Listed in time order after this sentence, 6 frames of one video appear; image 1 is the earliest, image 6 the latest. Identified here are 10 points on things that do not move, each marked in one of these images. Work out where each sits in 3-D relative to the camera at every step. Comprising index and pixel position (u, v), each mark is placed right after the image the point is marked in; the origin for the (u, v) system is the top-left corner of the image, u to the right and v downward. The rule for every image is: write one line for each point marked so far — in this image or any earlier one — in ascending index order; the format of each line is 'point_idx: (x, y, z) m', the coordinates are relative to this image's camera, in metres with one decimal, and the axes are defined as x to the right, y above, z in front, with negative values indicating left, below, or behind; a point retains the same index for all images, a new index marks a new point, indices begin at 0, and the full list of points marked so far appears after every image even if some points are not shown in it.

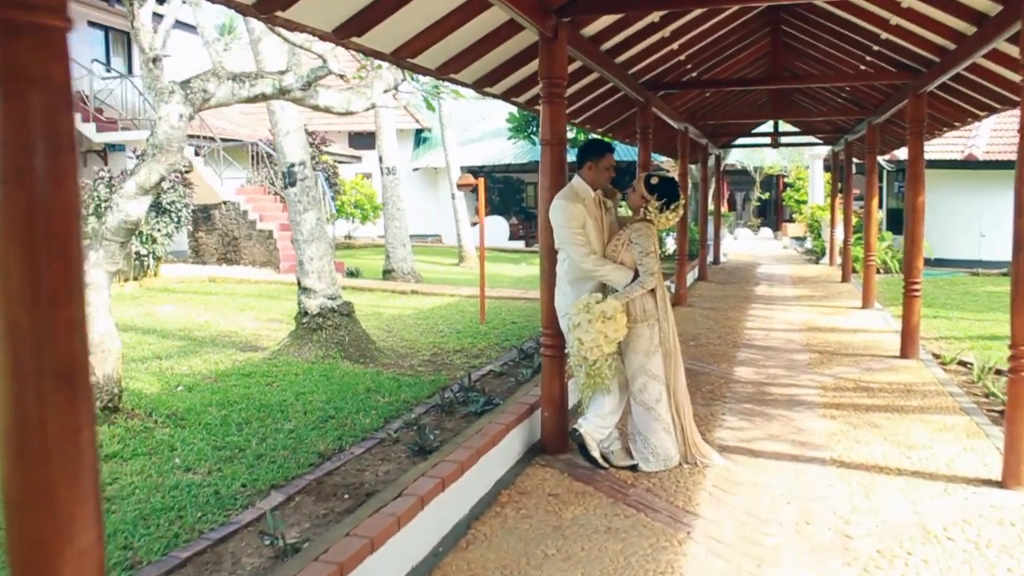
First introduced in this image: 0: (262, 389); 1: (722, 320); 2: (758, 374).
0: (-1.8, -0.7, +6.5) m
1: (+2.4, -0.4, +10.4) m
2: (+2.0, -0.7, +7.3) m
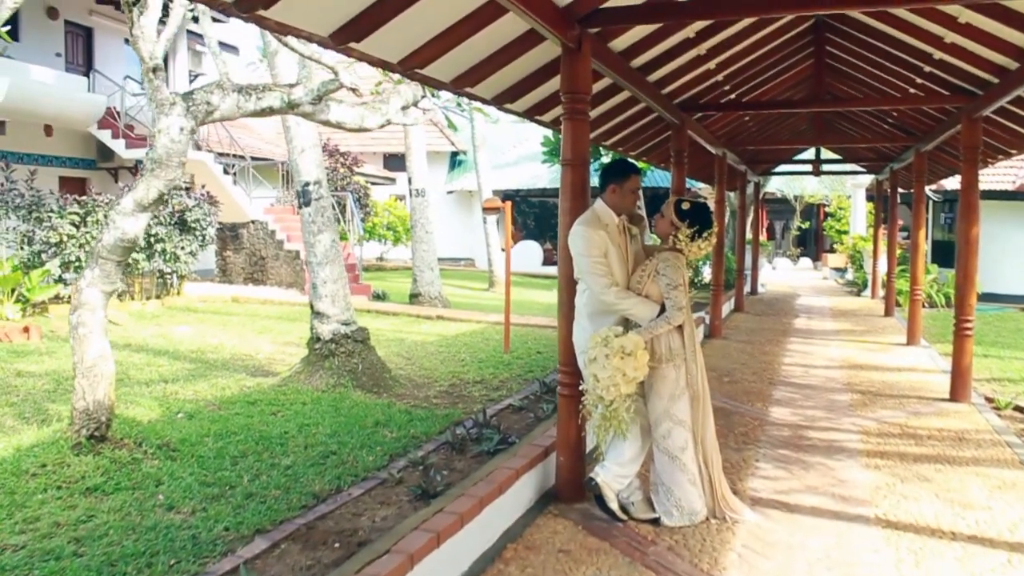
0: (-1.7, -0.9, +6.2) m
1: (+2.7, -0.7, +9.9) m
2: (+2.1, -0.9, +6.8) m
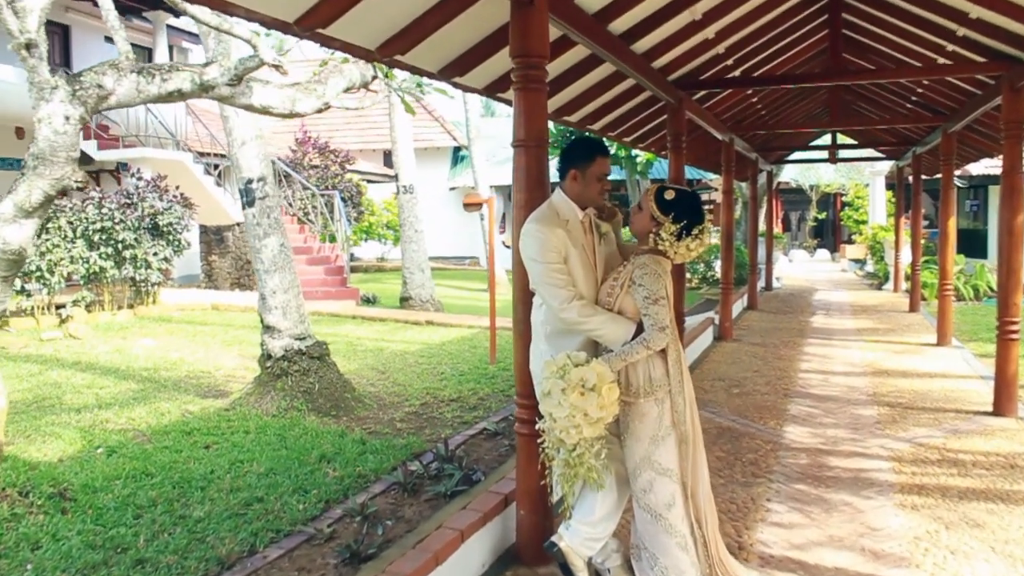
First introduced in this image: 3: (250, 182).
0: (-1.9, -1.0, +5.3) m
1: (+2.5, -0.7, +9.0) m
2: (+1.9, -0.9, +5.8) m
3: (-1.9, +0.8, +6.6) m
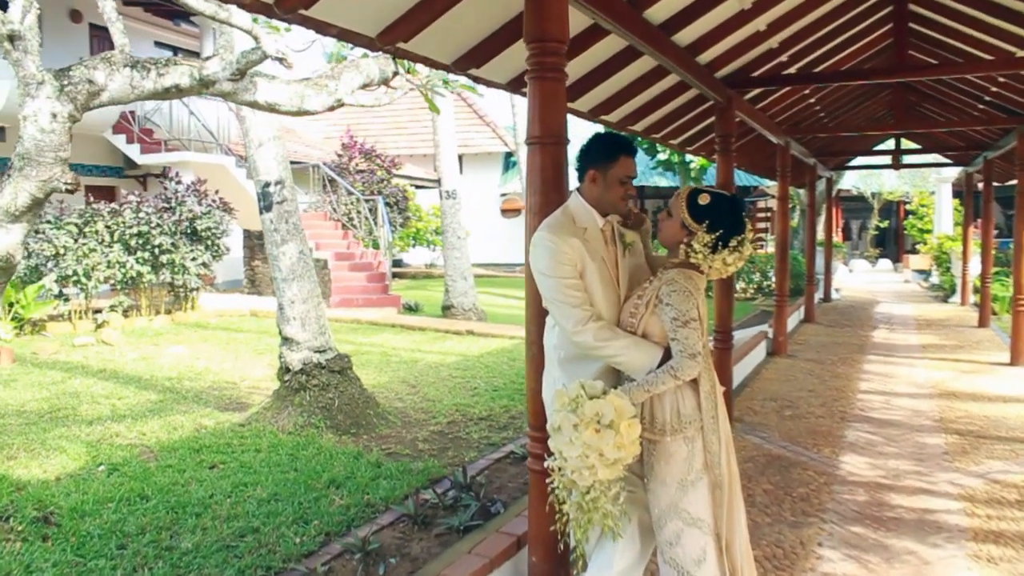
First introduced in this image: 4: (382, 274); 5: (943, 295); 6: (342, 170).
0: (-1.7, -1.0, +5.0) m
1: (+2.9, -0.8, +8.4) m
2: (+2.1, -1.0, +5.3) m
3: (-1.7, +0.7, +6.3) m
4: (-2.1, +0.2, +14.9) m
5: (+7.9, -0.1, +16.7) m
6: (-3.3, +2.3, +17.8) m
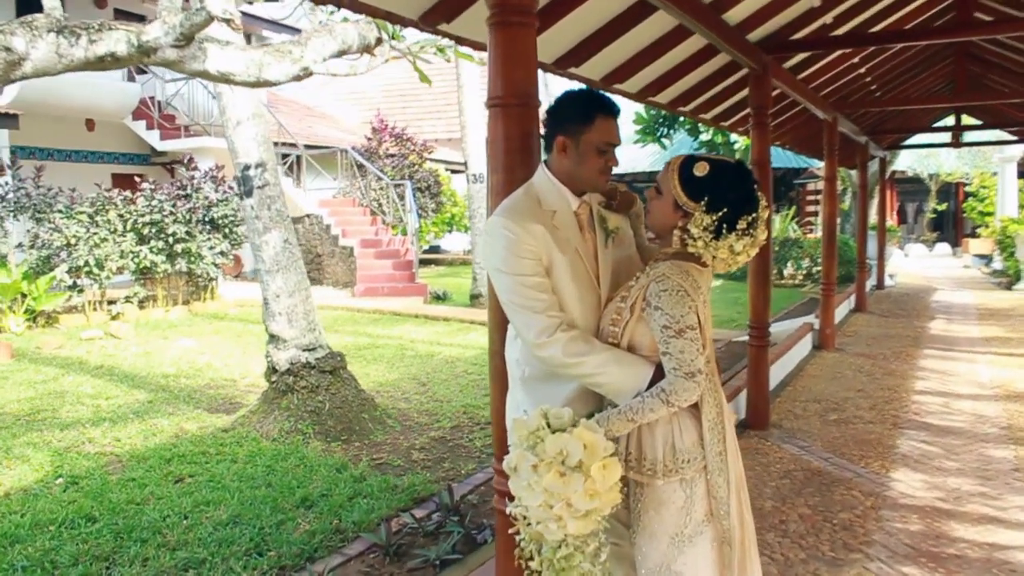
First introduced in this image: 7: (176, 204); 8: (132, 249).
0: (-1.7, -1.0, +4.5) m
1: (+3.0, -0.7, +7.6) m
2: (+2.1, -1.0, +4.6) m
3: (-1.6, +0.7, +5.7) m
4: (-1.6, +0.4, +14.3) m
5: (+8.5, +0.1, +15.7) m
6: (-2.7, +2.5, +17.3) m
7: (-4.2, +1.1, +11.5) m
8: (-4.5, +0.5, +11.0) m
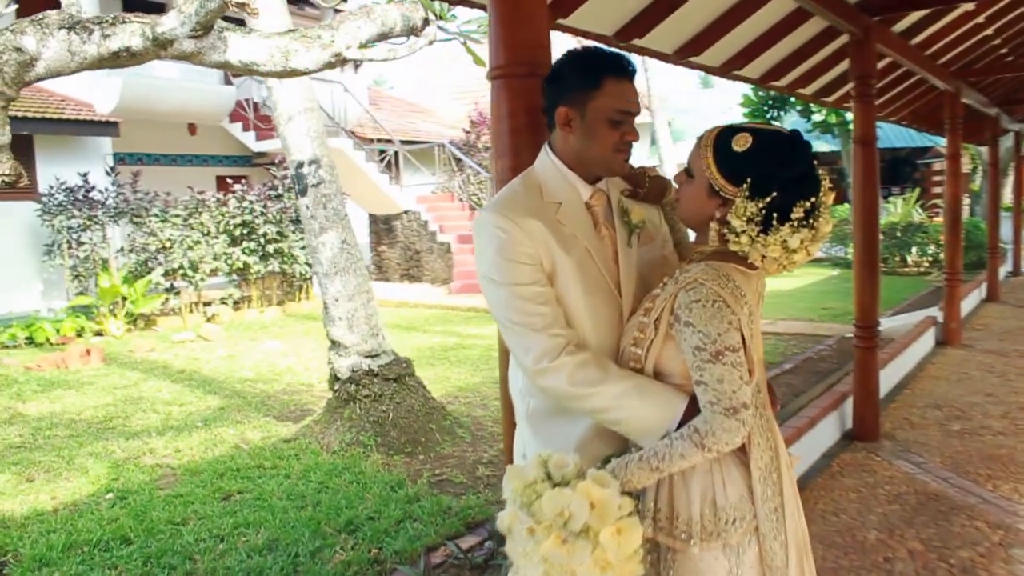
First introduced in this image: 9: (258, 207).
0: (-1.4, -1.0, +4.2) m
1: (+3.7, -0.7, +6.7) m
2: (+2.4, -1.0, +3.9) m
3: (-1.2, +0.7, +5.4) m
4: (-0.1, +0.4, +14.0) m
5: (+10.1, +0.3, +14.1) m
6: (-0.8, +2.6, +17.0) m
7: (-3.1, +1.0, +11.5) m
8: (-3.4, +0.5, +11.0) m
9: (-3.1, +1.0, +11.4) m
